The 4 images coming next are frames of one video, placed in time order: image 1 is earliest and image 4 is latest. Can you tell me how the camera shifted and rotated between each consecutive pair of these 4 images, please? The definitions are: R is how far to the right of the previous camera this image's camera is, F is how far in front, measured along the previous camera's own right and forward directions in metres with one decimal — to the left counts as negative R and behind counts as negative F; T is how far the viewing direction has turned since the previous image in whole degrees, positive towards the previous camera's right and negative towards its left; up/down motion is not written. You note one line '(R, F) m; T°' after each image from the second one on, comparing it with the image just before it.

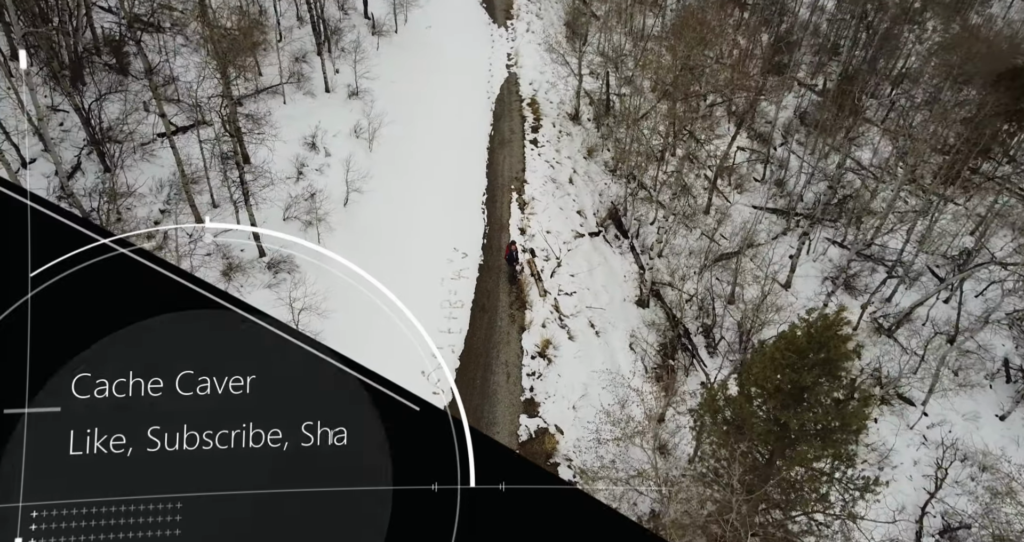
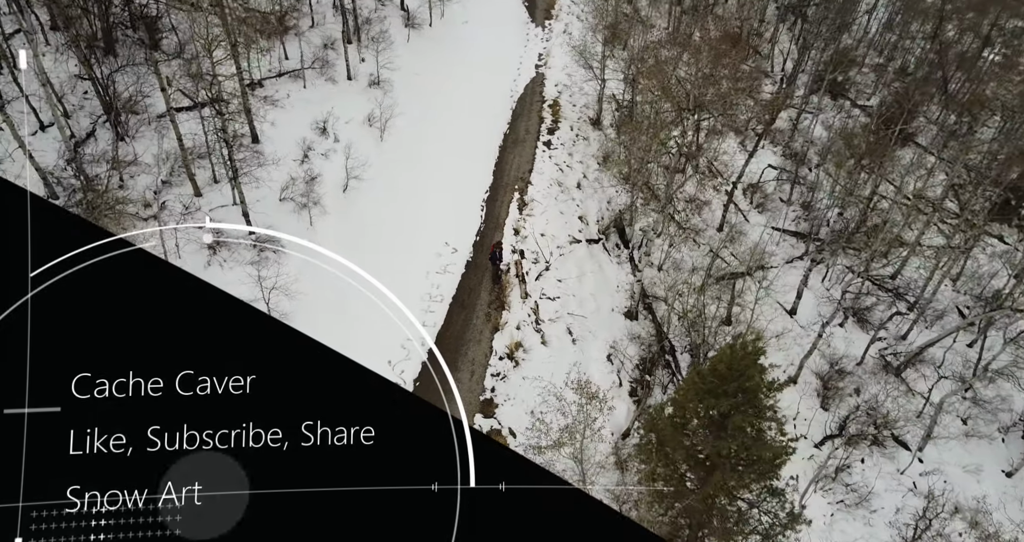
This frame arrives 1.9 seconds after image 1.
(+3.3, +0.1) m; -5°
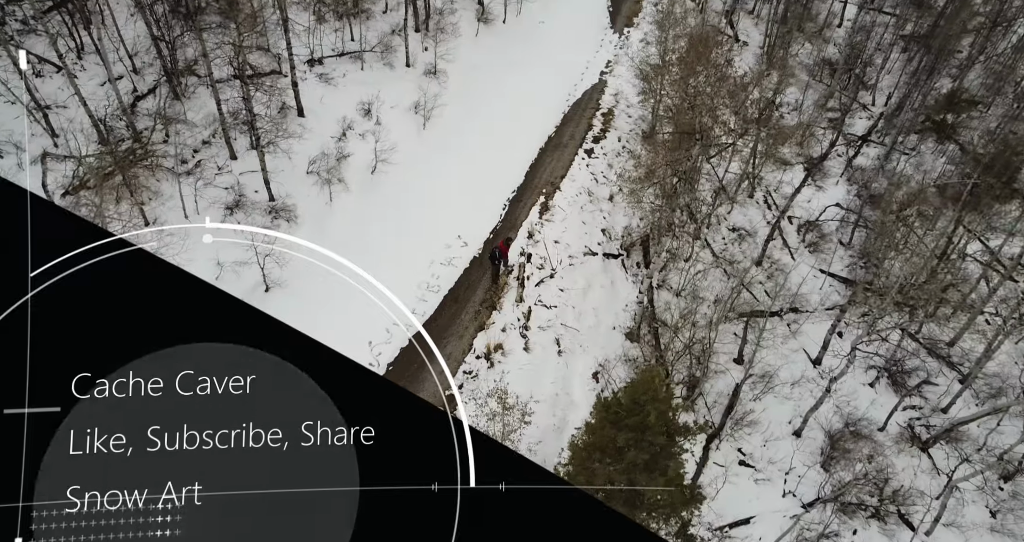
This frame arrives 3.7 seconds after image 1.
(+4.4, +0.3) m; -8°
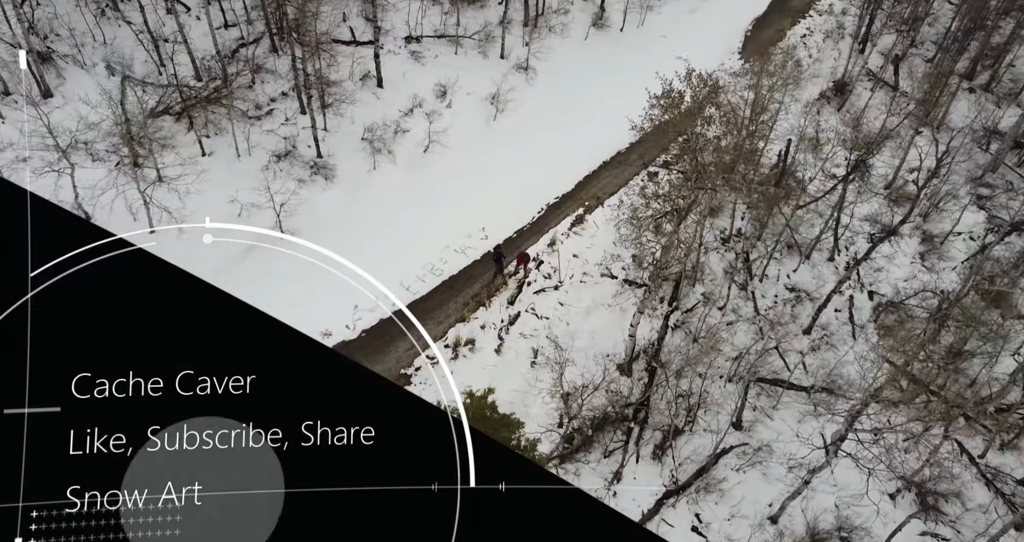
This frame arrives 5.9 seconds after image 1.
(+6.9, +0.6) m; -13°
